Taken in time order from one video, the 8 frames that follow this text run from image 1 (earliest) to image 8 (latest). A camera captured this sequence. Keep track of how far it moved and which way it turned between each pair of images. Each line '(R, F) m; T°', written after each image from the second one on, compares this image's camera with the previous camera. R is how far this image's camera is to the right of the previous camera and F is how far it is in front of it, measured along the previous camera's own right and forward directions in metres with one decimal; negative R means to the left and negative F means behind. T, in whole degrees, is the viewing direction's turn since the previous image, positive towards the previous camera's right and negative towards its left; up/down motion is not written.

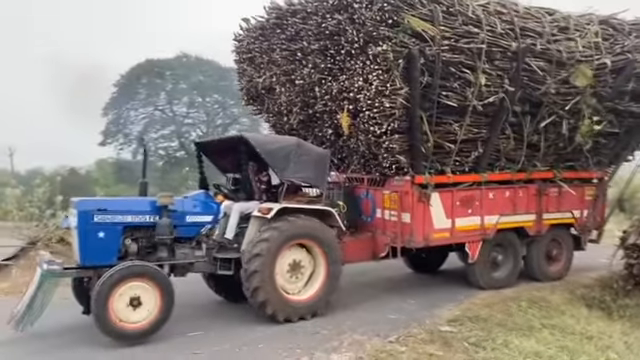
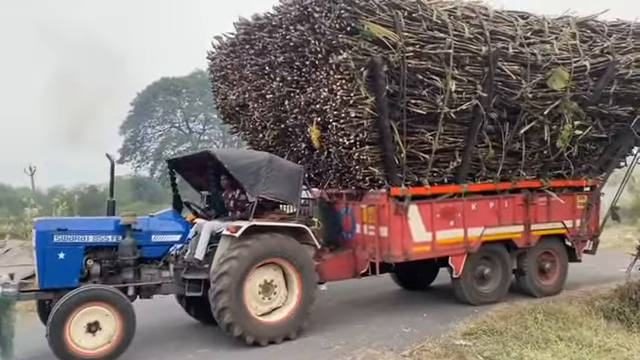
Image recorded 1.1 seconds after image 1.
(+0.6, +0.2) m; -2°
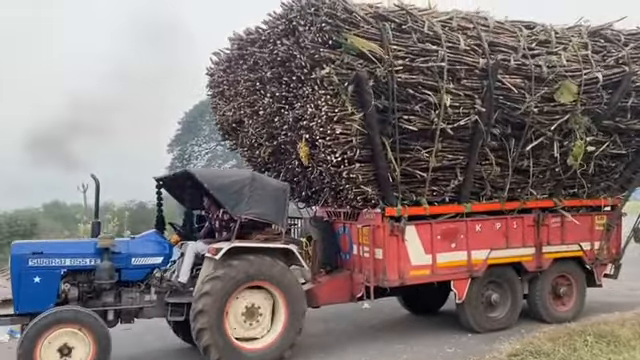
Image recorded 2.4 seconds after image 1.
(+0.7, +0.3) m; -4°
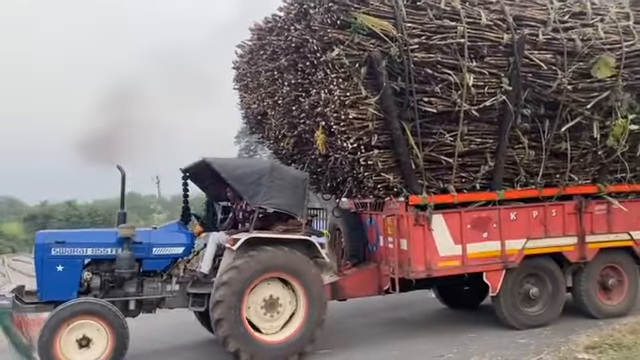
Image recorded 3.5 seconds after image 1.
(+0.5, +0.2) m; -6°
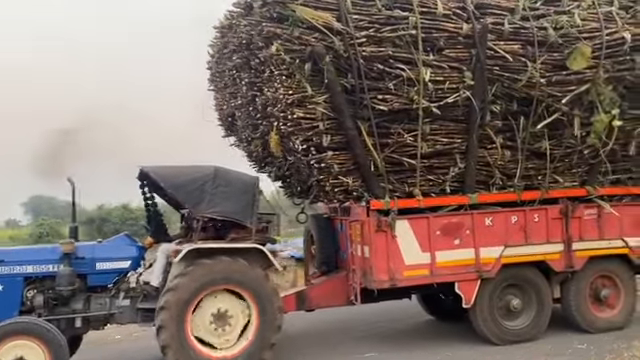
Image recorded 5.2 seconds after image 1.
(+1.1, +0.4) m; -4°
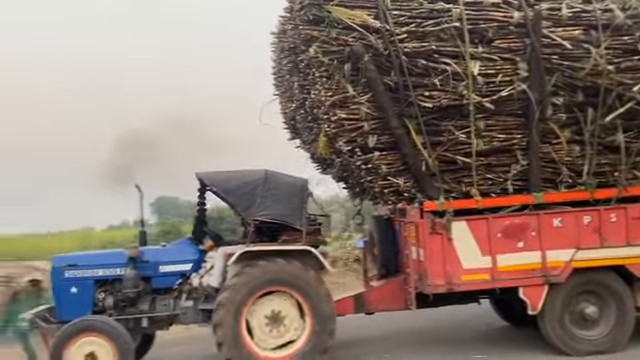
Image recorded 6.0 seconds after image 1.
(+0.6, +0.1) m; -11°
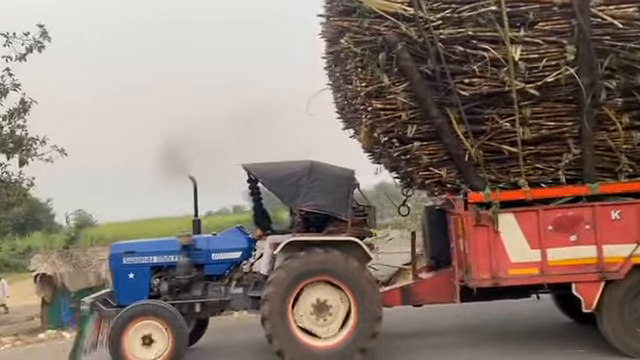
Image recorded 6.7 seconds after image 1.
(+0.5, 0.0) m; -9°
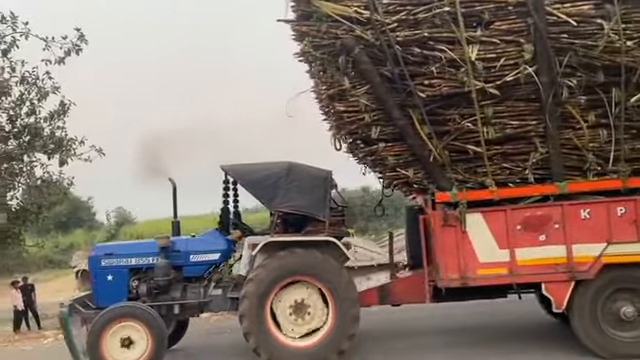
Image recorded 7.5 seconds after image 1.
(+0.7, -0.1) m; -3°
